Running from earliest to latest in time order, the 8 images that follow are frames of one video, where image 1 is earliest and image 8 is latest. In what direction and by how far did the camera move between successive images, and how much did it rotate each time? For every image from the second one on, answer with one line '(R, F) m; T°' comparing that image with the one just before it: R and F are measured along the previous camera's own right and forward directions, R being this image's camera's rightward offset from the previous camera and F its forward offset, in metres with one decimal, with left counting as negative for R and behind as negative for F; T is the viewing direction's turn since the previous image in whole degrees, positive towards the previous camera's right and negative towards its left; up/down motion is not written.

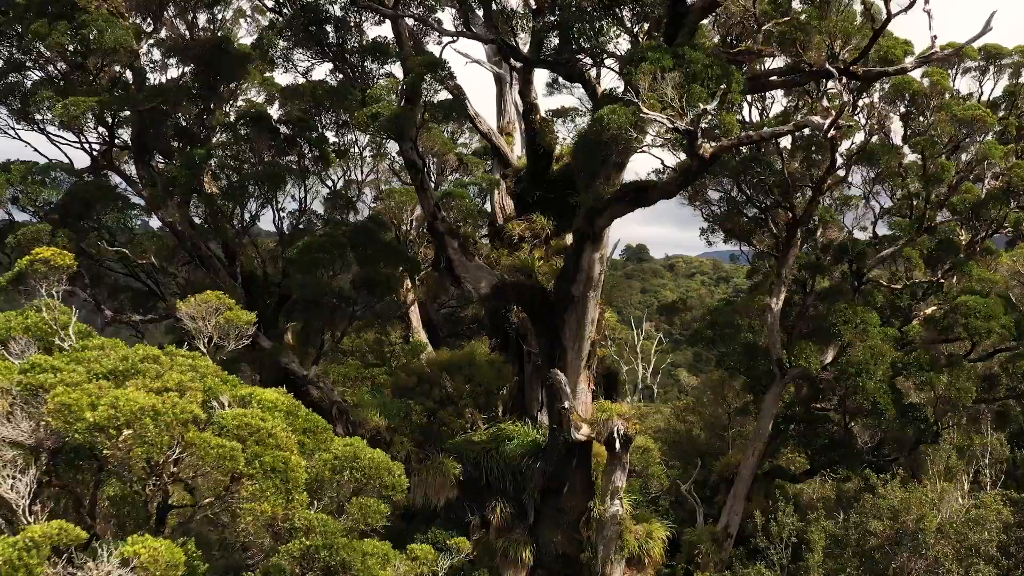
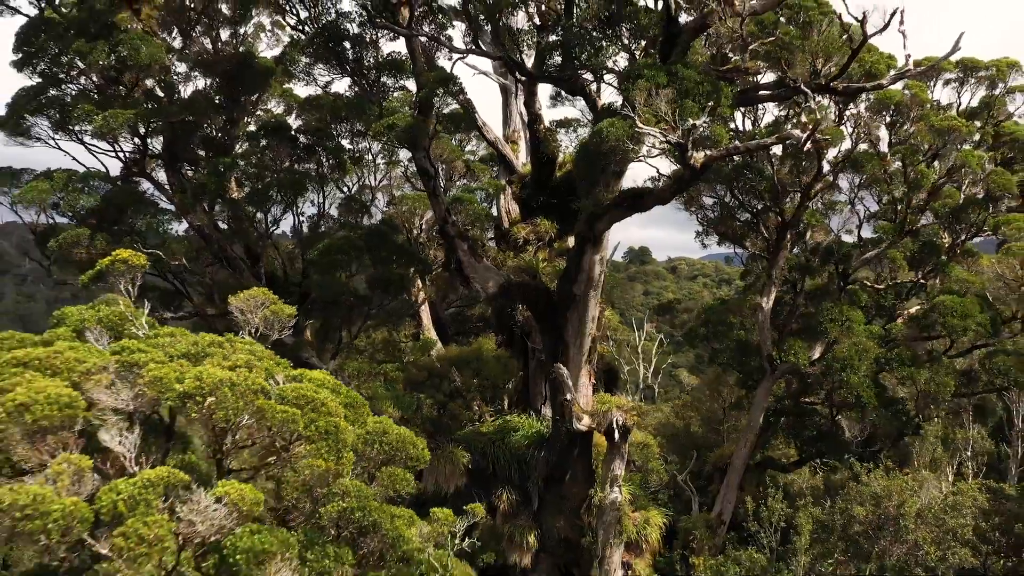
(-0.1, -0.6) m; 0°
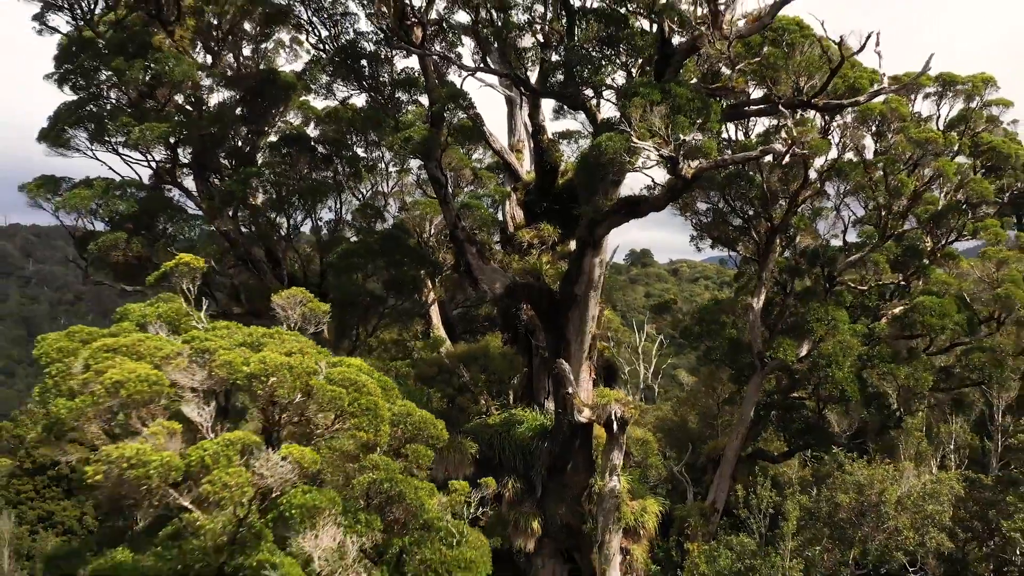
(-0.1, -0.7) m; 0°
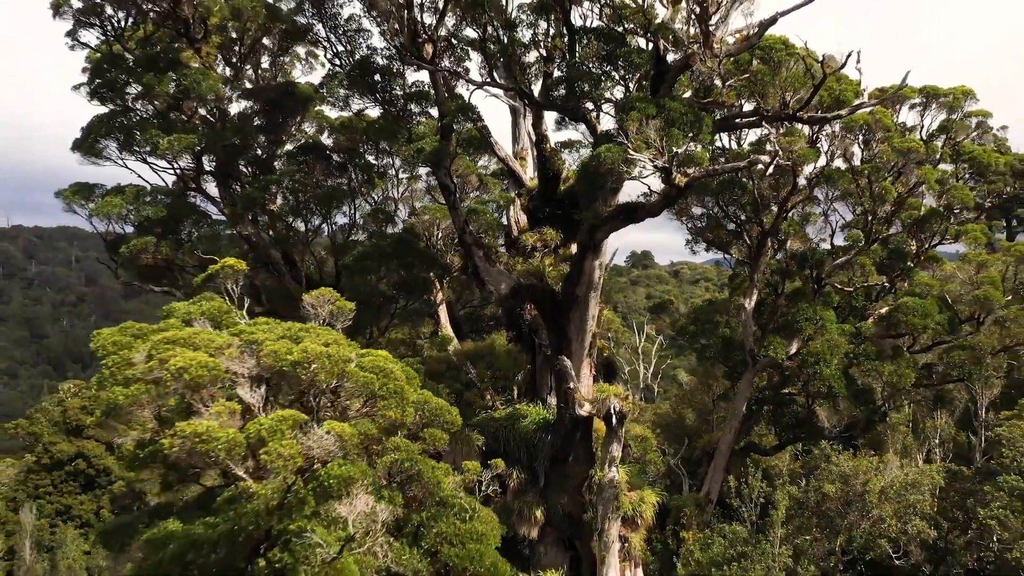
(-0.1, -0.6) m; 0°
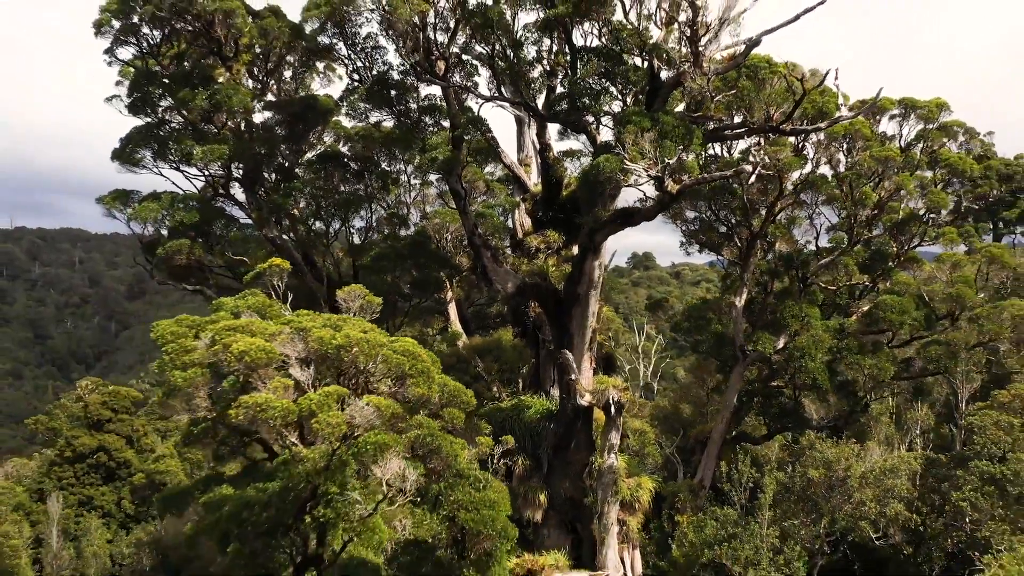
(-0.1, -0.9) m; 0°
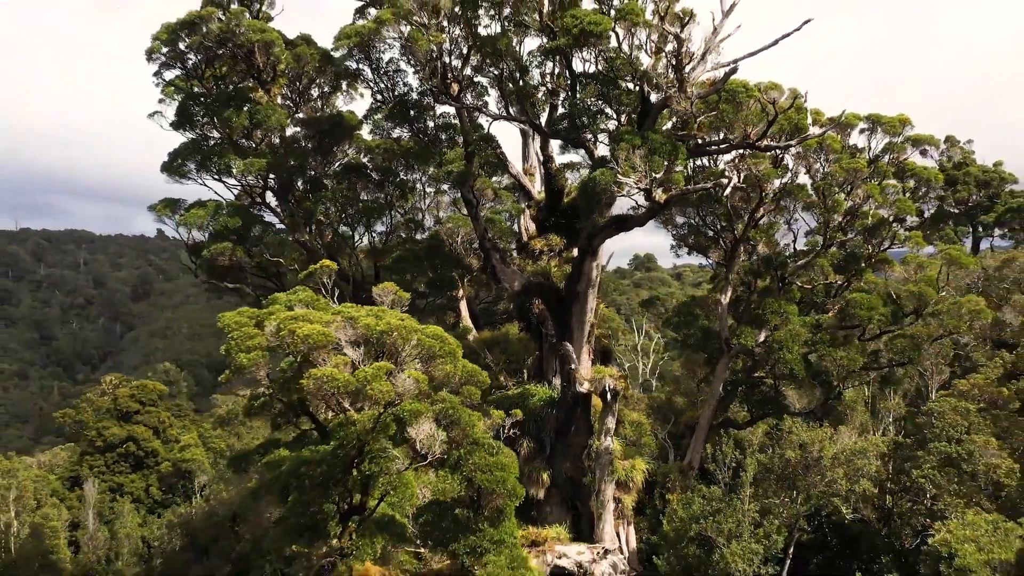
(-0.1, -1.4) m; 0°
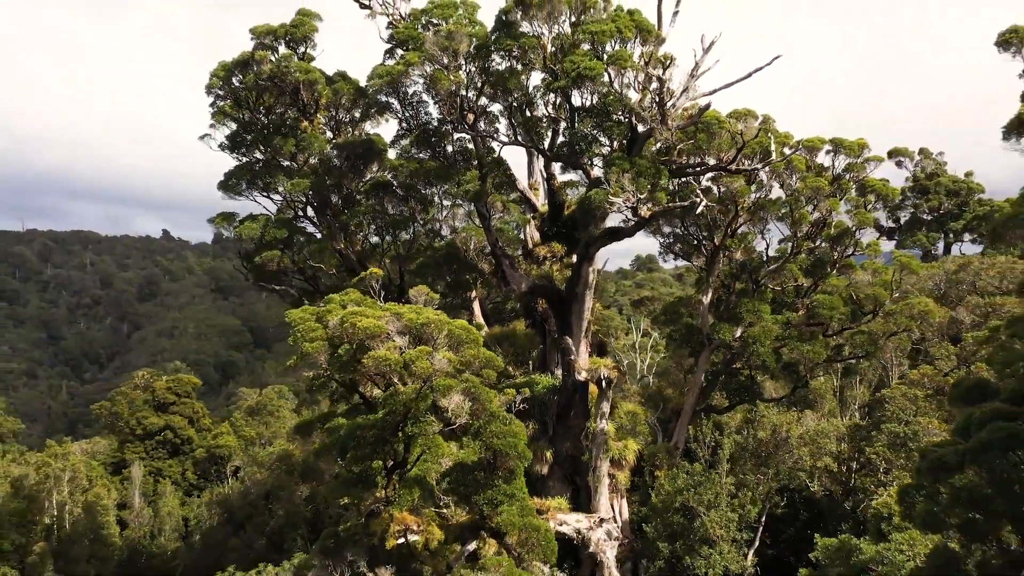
(-0.1, -2.1) m; 0°
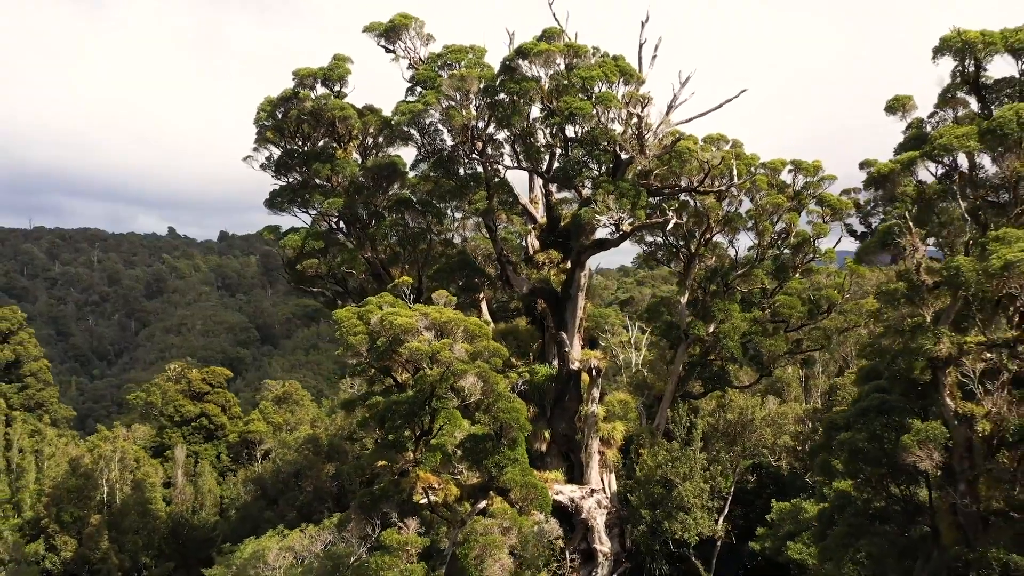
(0.0, -2.6) m; 0°
